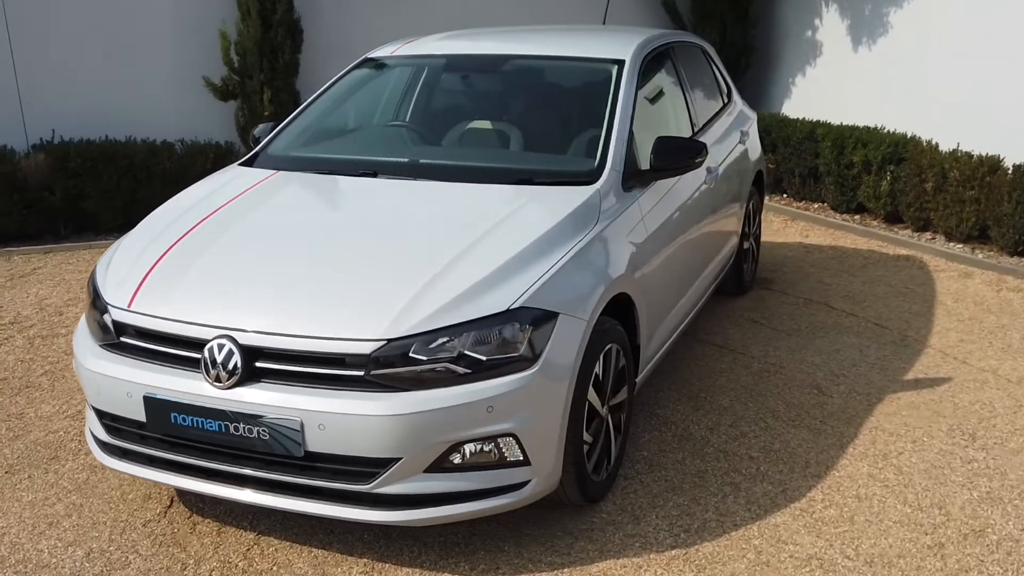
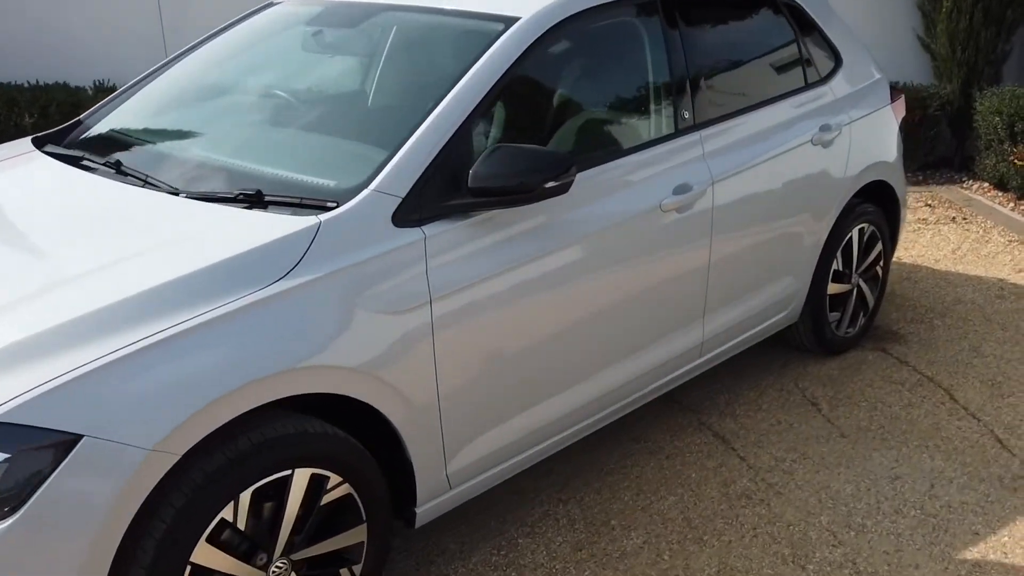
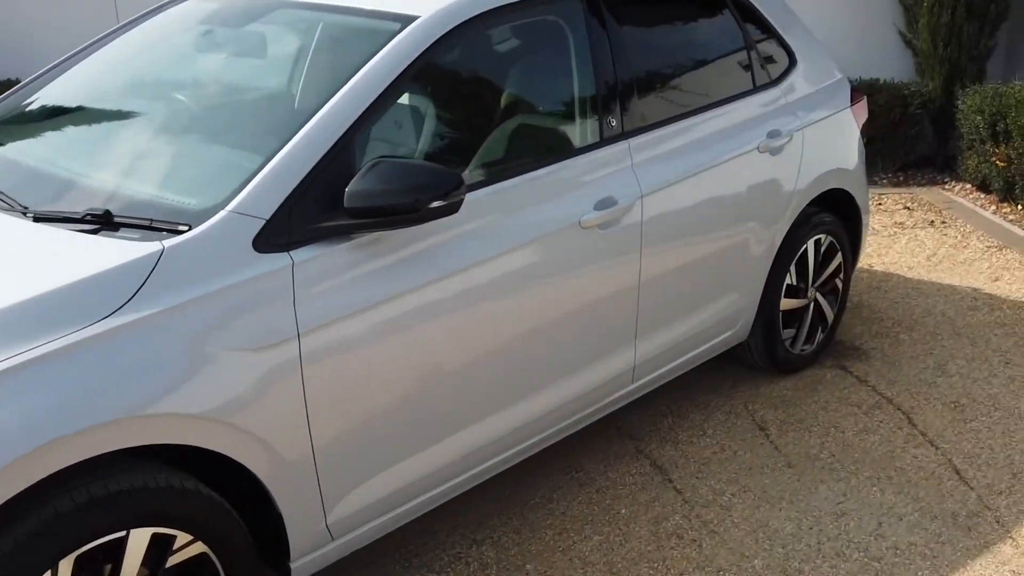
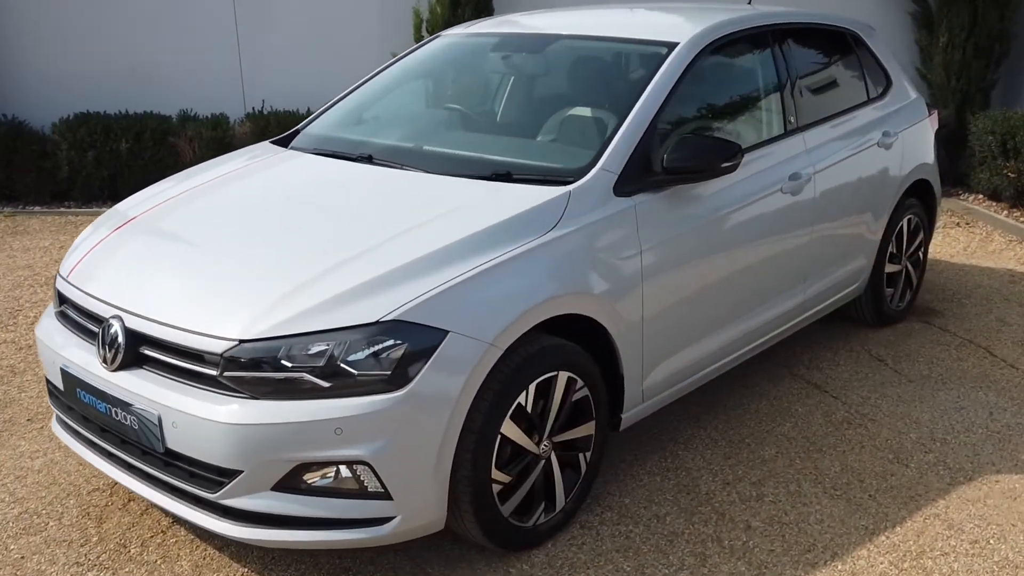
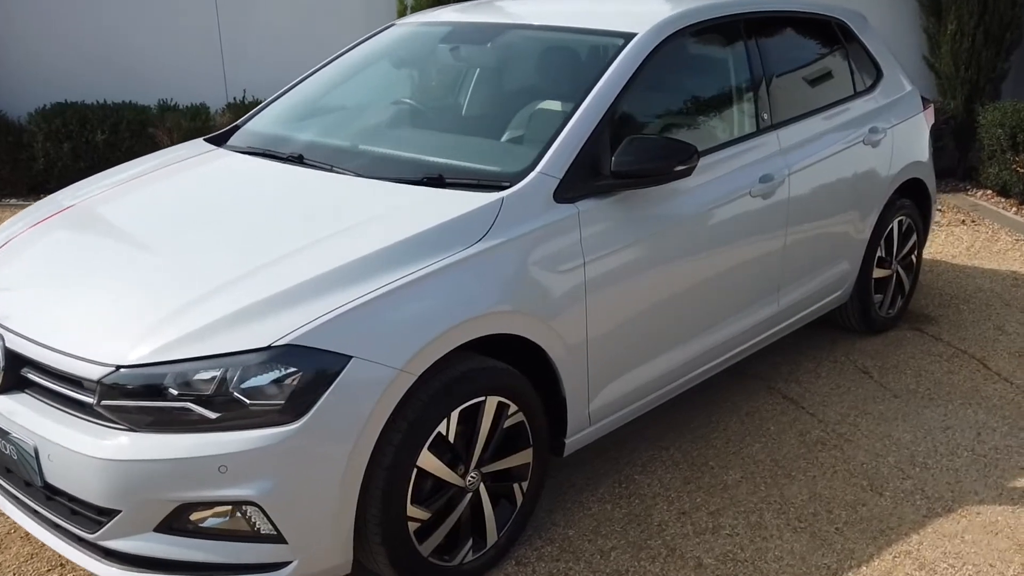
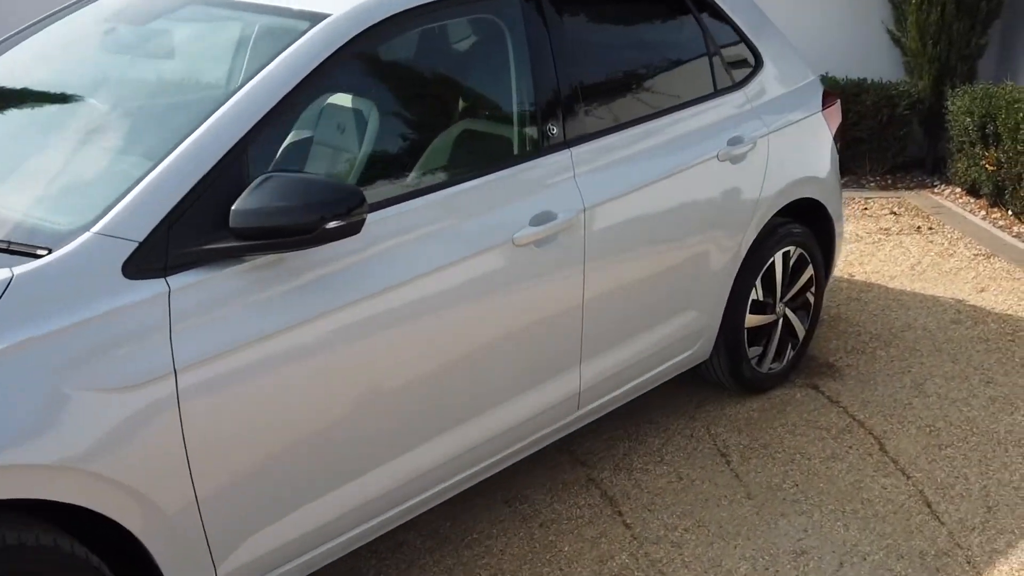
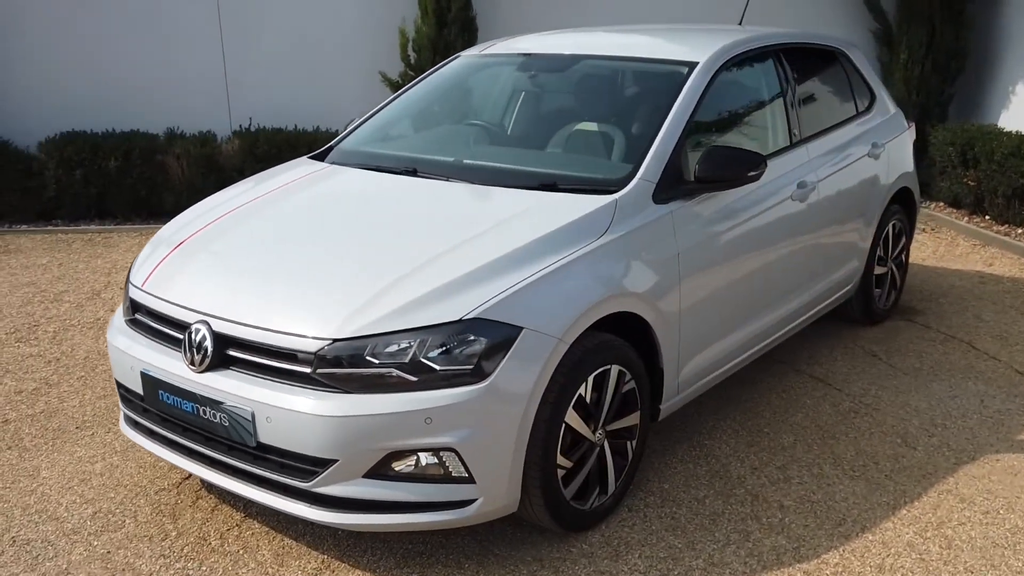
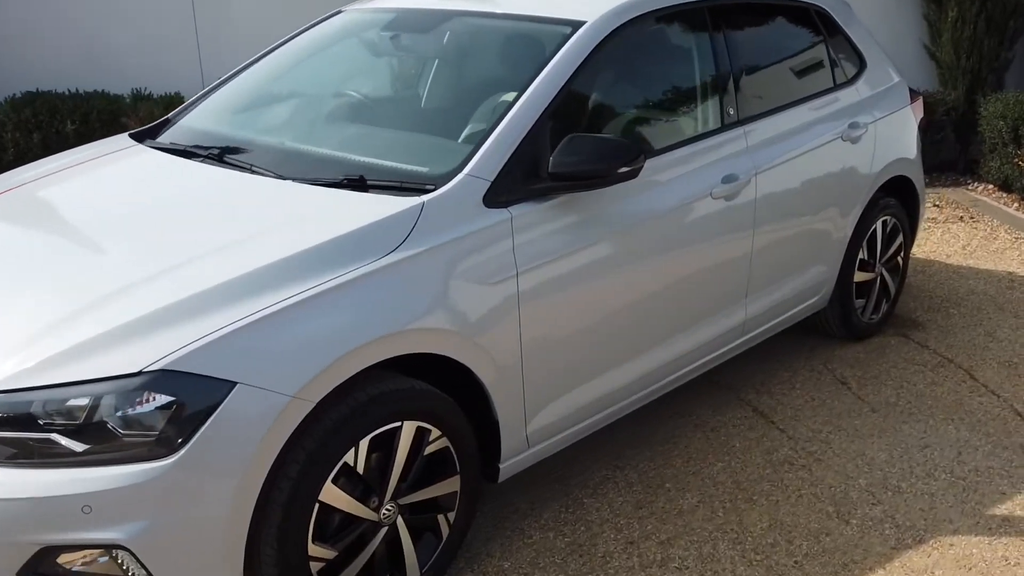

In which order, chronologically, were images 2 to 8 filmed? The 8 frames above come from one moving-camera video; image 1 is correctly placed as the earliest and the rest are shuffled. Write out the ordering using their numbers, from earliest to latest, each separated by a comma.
7, 4, 5, 8, 2, 3, 6
